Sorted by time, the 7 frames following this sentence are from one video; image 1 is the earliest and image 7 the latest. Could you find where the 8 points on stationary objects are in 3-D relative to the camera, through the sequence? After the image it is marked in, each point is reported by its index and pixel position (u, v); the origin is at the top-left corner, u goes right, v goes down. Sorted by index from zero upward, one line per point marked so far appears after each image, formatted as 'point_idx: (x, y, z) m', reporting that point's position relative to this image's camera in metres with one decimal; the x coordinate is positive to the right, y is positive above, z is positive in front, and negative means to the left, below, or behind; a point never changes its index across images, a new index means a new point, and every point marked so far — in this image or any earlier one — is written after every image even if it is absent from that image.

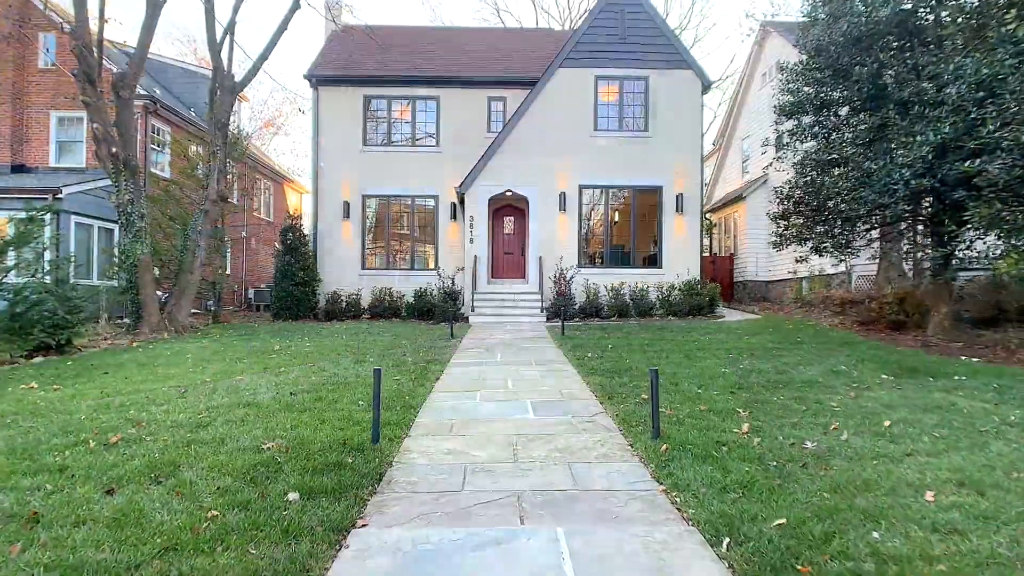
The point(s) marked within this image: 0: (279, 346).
0: (-3.5, -0.9, +9.2) m
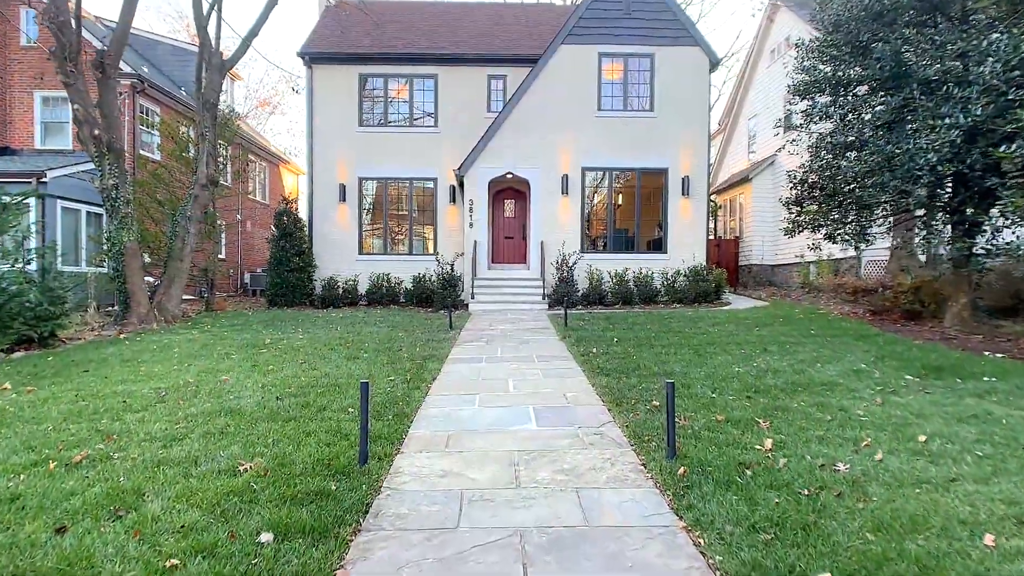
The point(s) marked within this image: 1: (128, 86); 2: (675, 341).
0: (-3.5, -0.7, +8.8) m
1: (-9.2, +4.8, +14.8) m
2: (+2.1, -0.7, +7.8) m
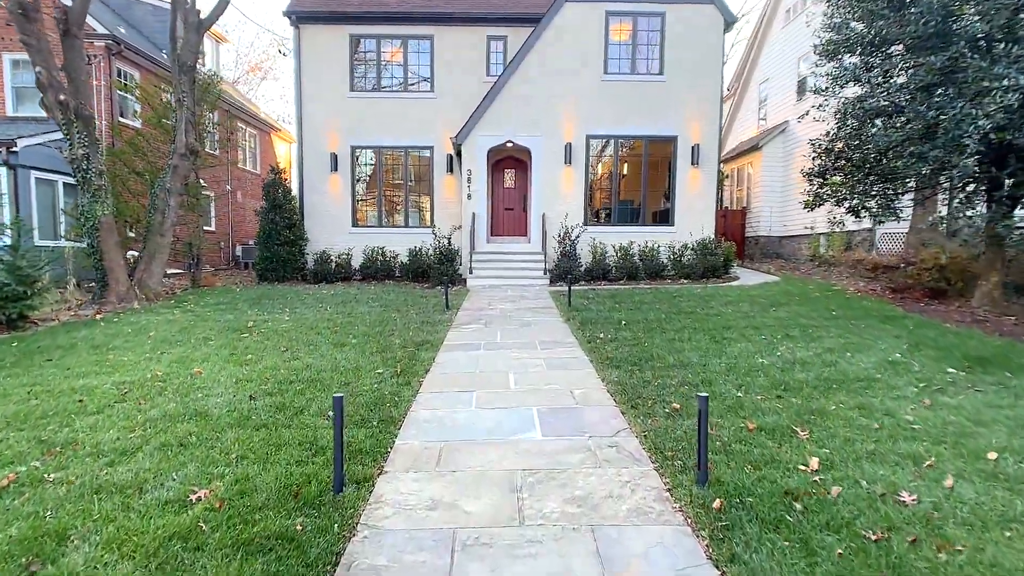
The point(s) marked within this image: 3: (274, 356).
0: (-3.5, -0.5, +8.3) m
1: (-9.2, +5.4, +14.0) m
2: (+2.1, -0.4, +7.2) m
3: (-2.3, -0.7, +6.1) m
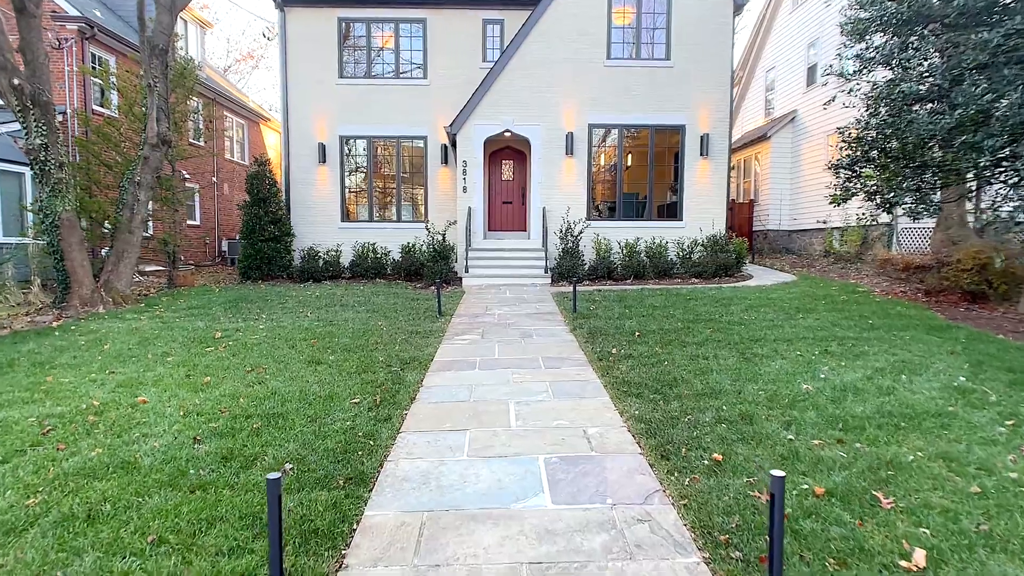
0: (-3.5, -0.5, +7.5) m
1: (-9.3, +5.4, +13.1) m
2: (+2.1, -0.5, +6.4) m
3: (-2.3, -0.8, +5.2) m
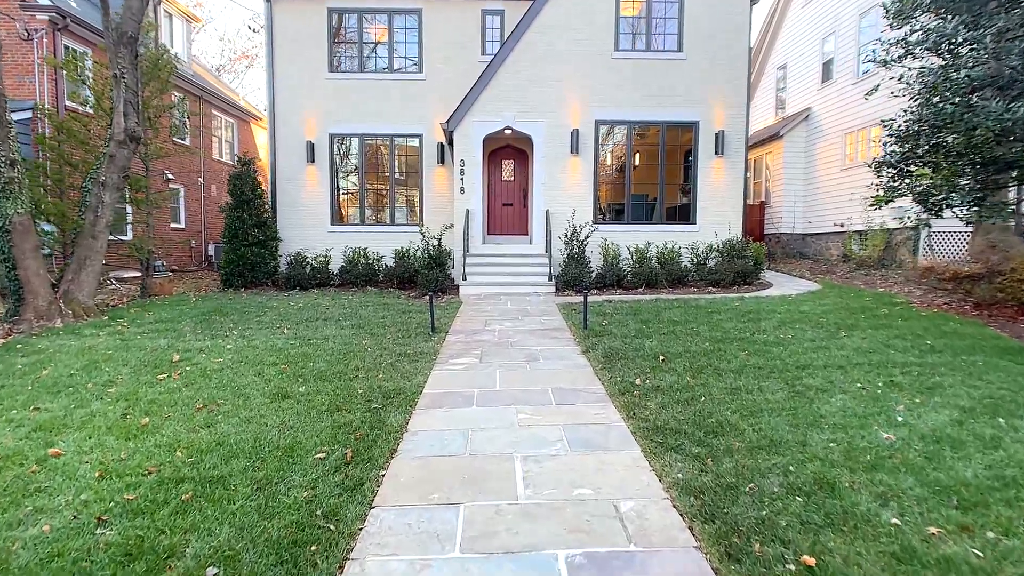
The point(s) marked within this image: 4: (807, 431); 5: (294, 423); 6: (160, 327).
0: (-3.5, -0.7, +6.5) m
1: (-9.2, +5.3, +12.1) m
2: (+2.1, -0.7, +5.5) m
3: (-2.3, -0.9, +4.3) m
4: (+1.9, -0.9, +3.9) m
5: (-1.5, -0.9, +4.2) m
6: (-4.7, -0.5, +8.2) m
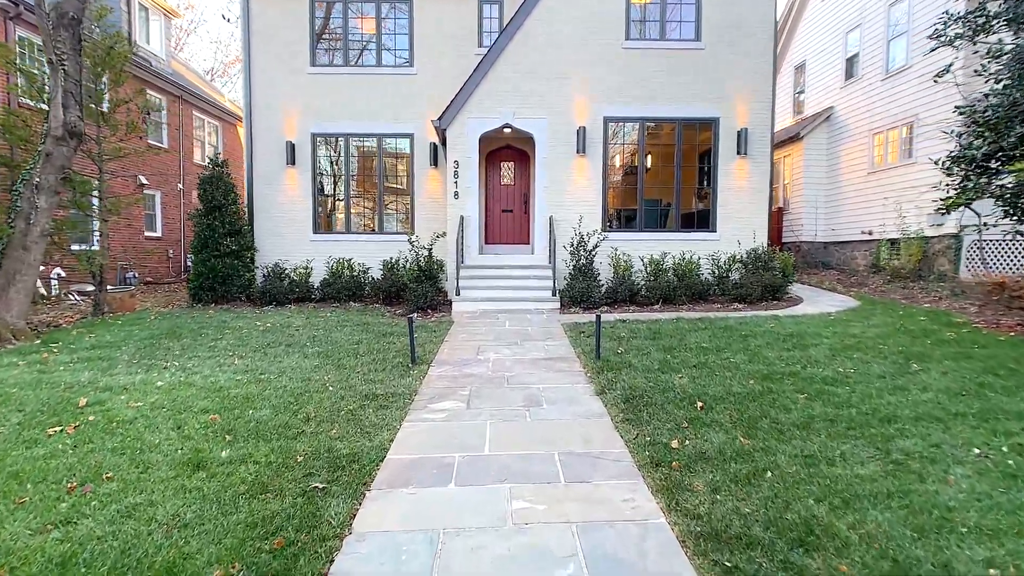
0: (-3.5, -0.9, +5.3) m
1: (-9.2, +5.0, +11.0) m
2: (+2.1, -0.9, +4.2) m
3: (-2.4, -1.1, +3.0) m
4: (+1.8, -1.0, +2.6) m
5: (-1.5, -1.1, +3.0) m
6: (-4.7, -0.7, +7.0) m
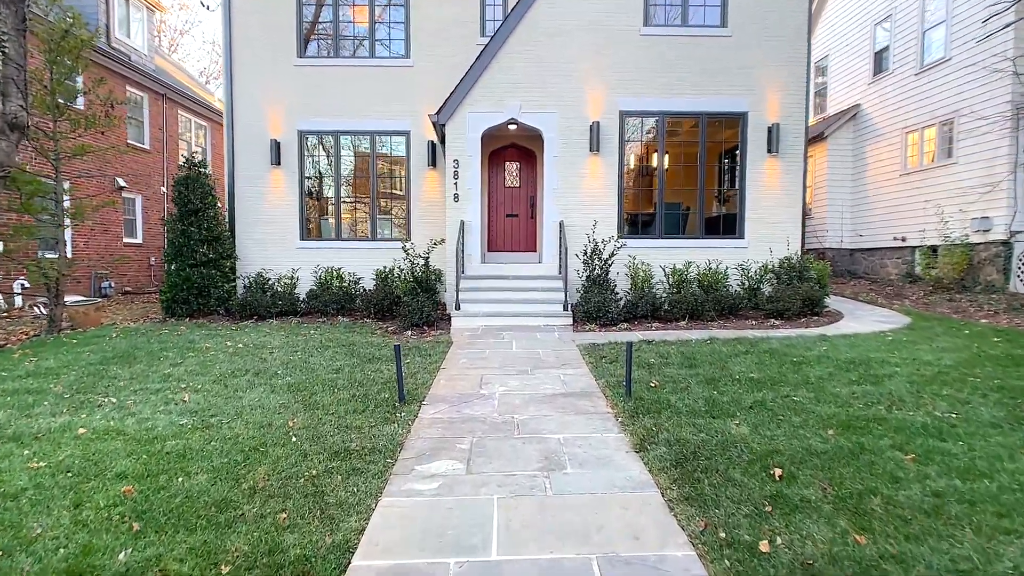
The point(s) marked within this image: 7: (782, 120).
0: (-3.4, -1.0, +4.2) m
1: (-9.1, +4.8, +9.9) m
2: (+2.1, -1.0, +3.1) m
3: (-2.3, -1.2, +1.9) m
4: (+1.9, -1.2, +1.5) m
5: (-1.5, -1.2, +1.8) m
6: (-4.6, -0.9, +5.8) m
7: (+4.5, +2.8, +10.2) m
